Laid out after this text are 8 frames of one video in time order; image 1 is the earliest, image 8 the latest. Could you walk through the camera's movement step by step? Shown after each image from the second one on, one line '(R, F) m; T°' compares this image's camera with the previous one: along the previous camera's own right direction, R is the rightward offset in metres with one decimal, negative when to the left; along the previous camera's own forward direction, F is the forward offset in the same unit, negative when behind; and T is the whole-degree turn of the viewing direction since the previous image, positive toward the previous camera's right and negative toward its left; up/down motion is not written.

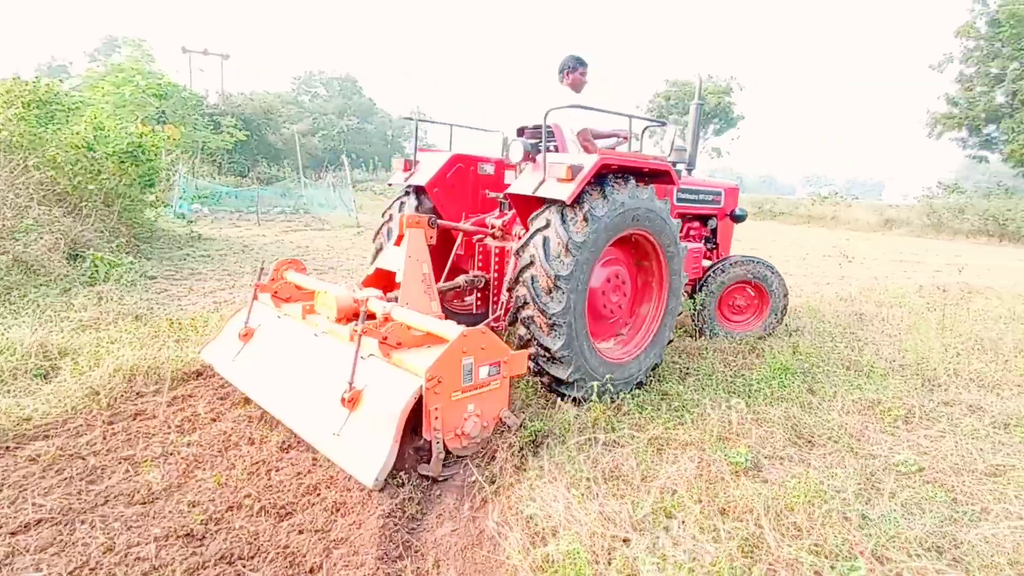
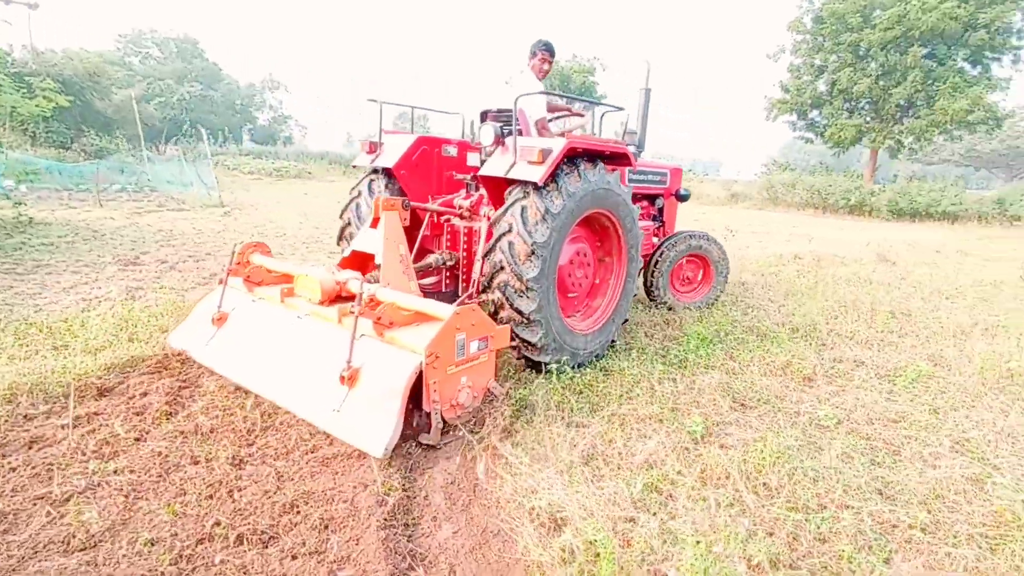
(-0.4, +0.1) m; +13°
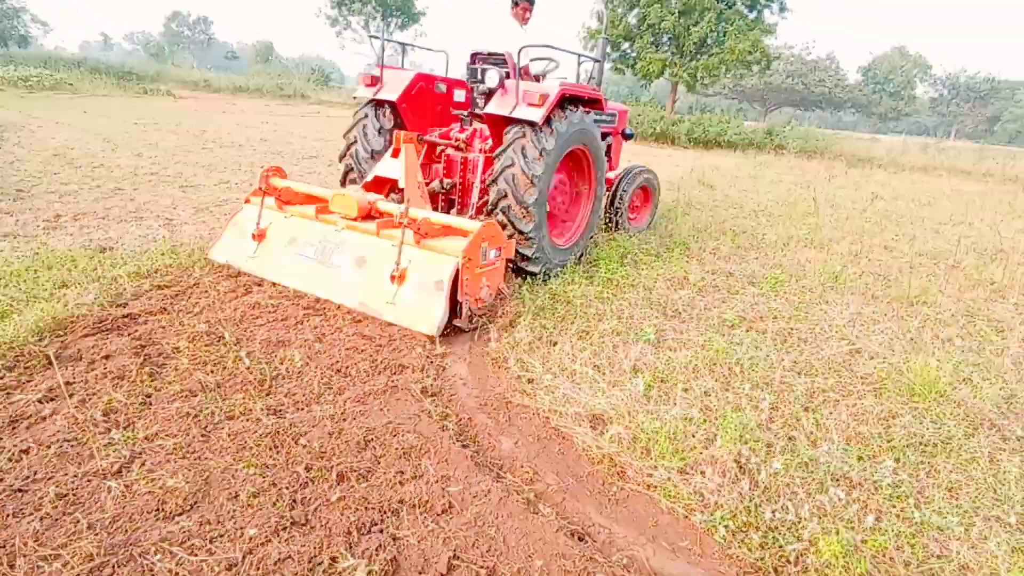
(-0.9, -0.1) m; +18°
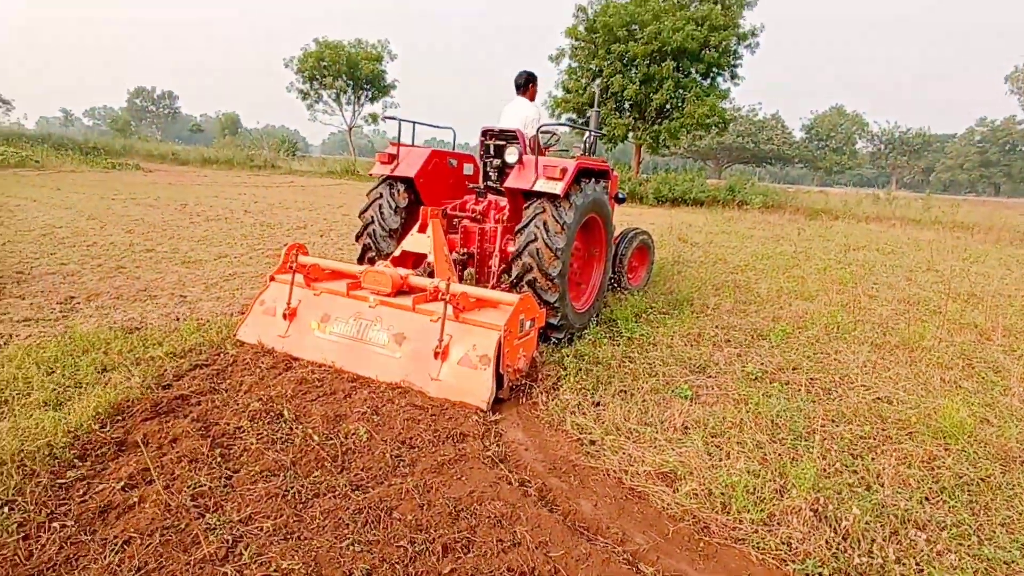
(-0.4, -0.1) m; +3°
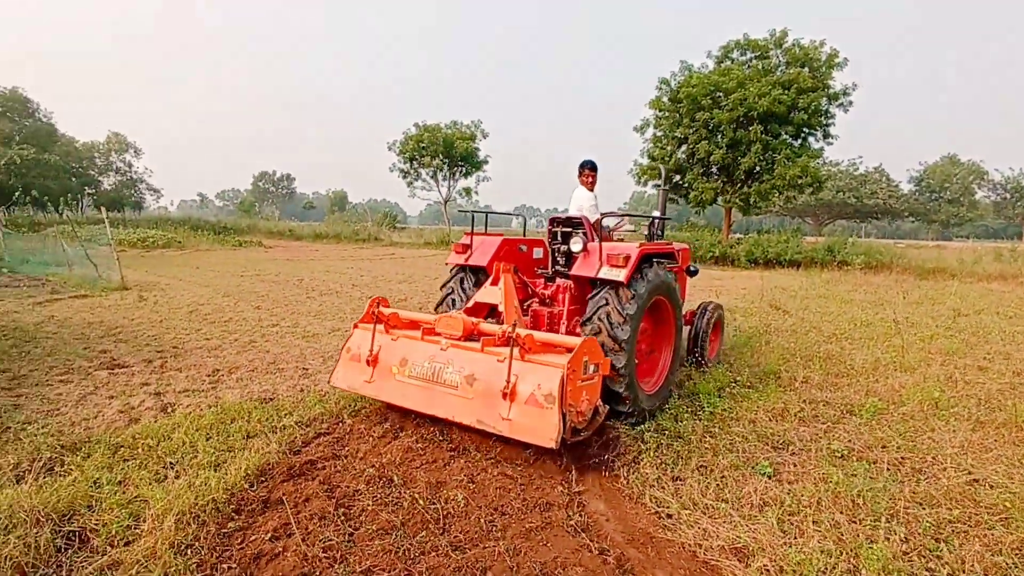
(+0.1, -0.4) m; -9°
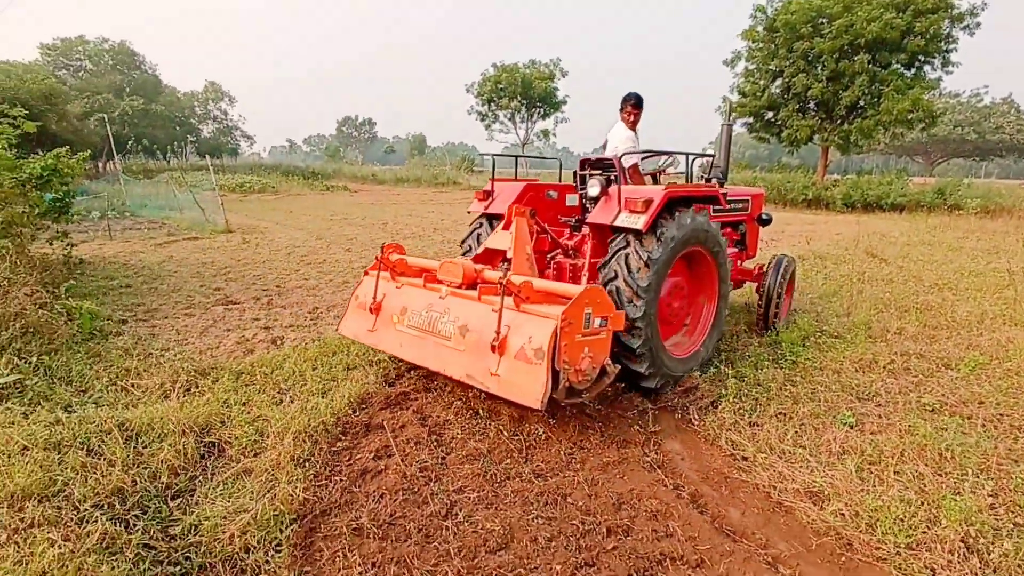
(0.0, -0.1) m; -7°
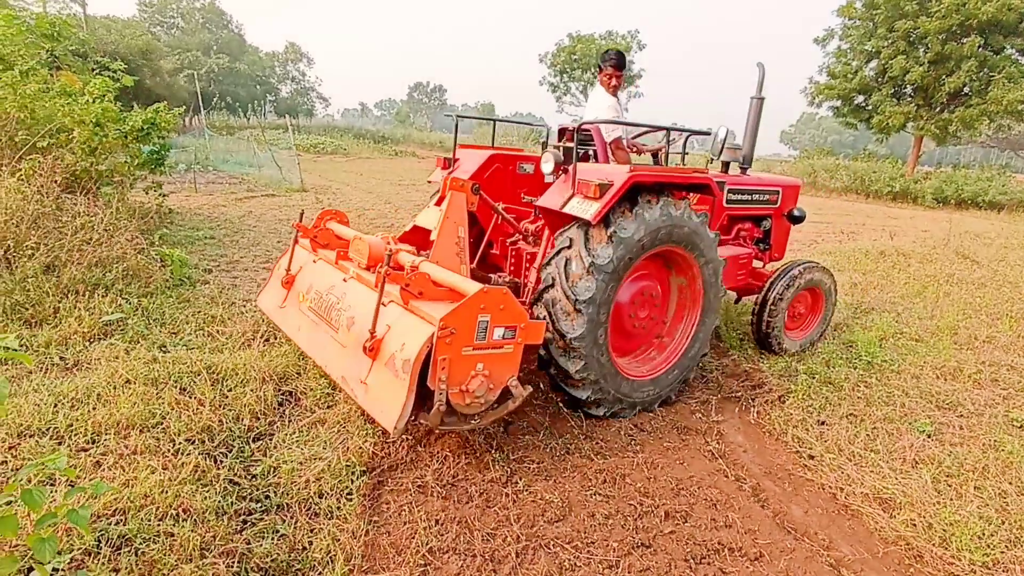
(-0.1, 0.0) m; -5°
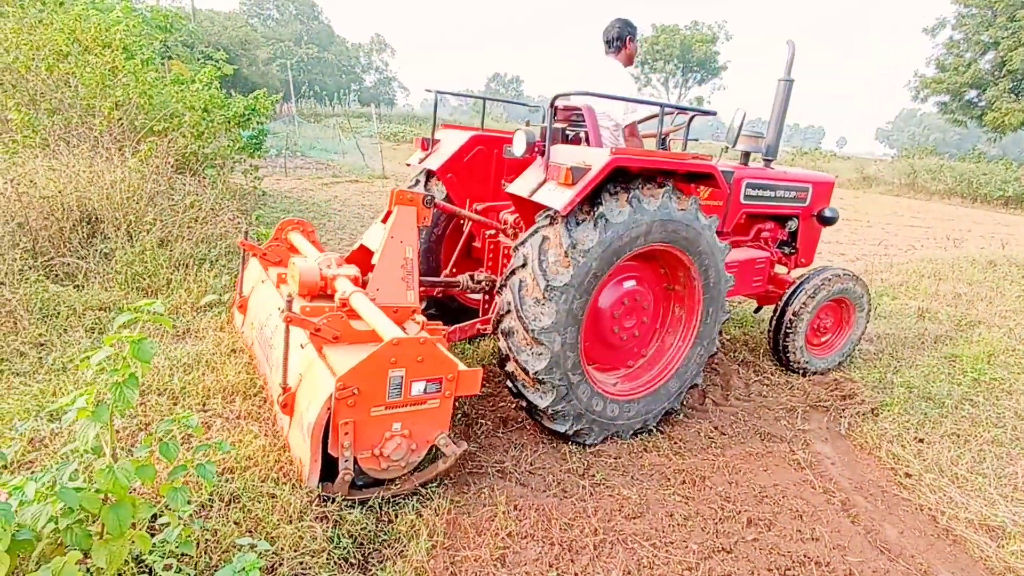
(-0.1, 0.0) m; -7°
